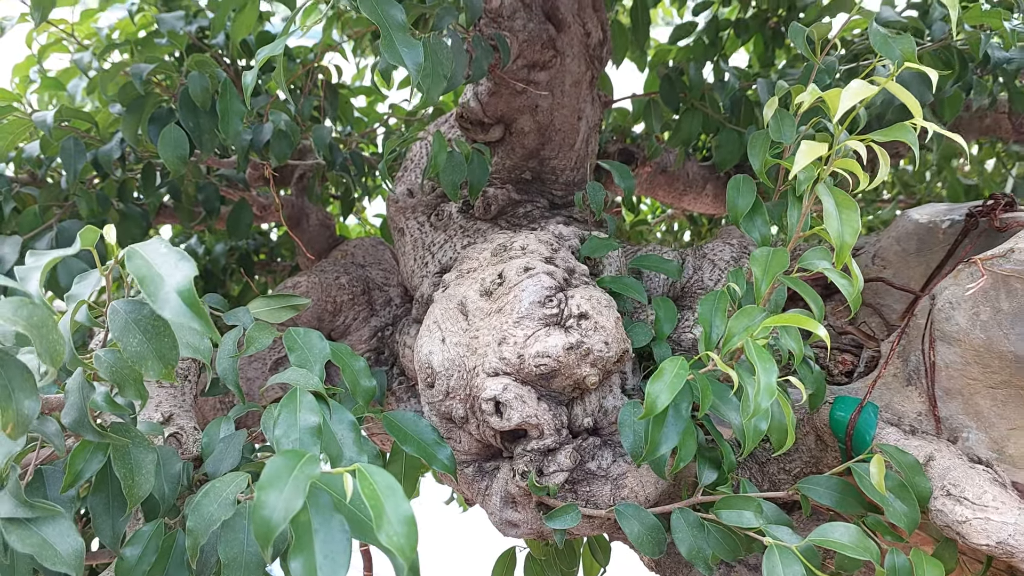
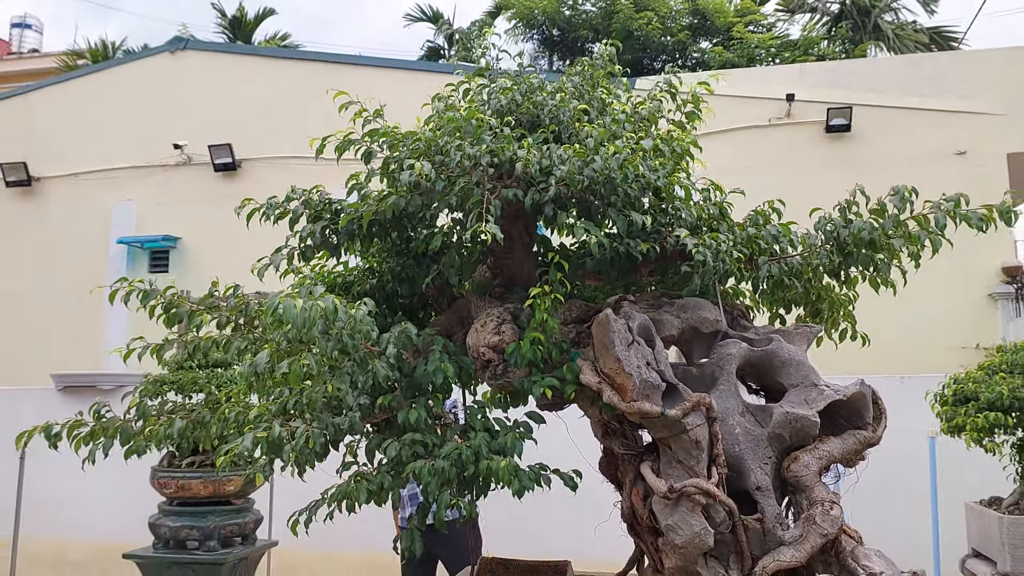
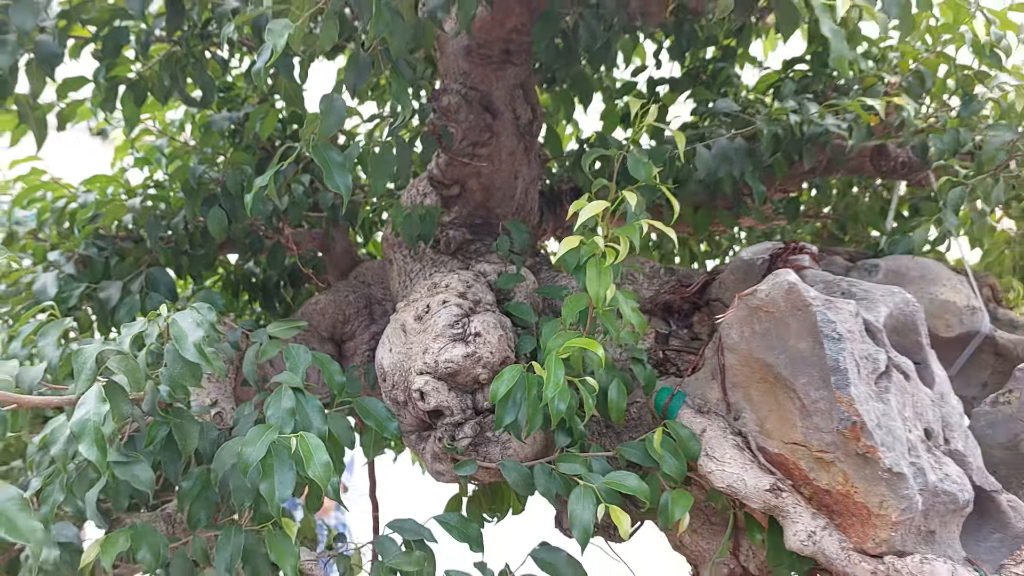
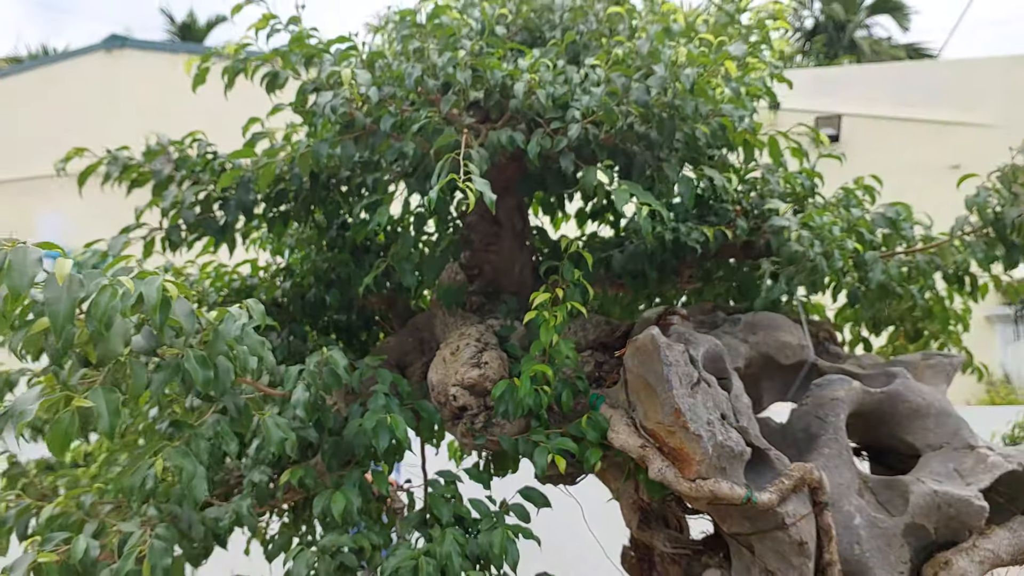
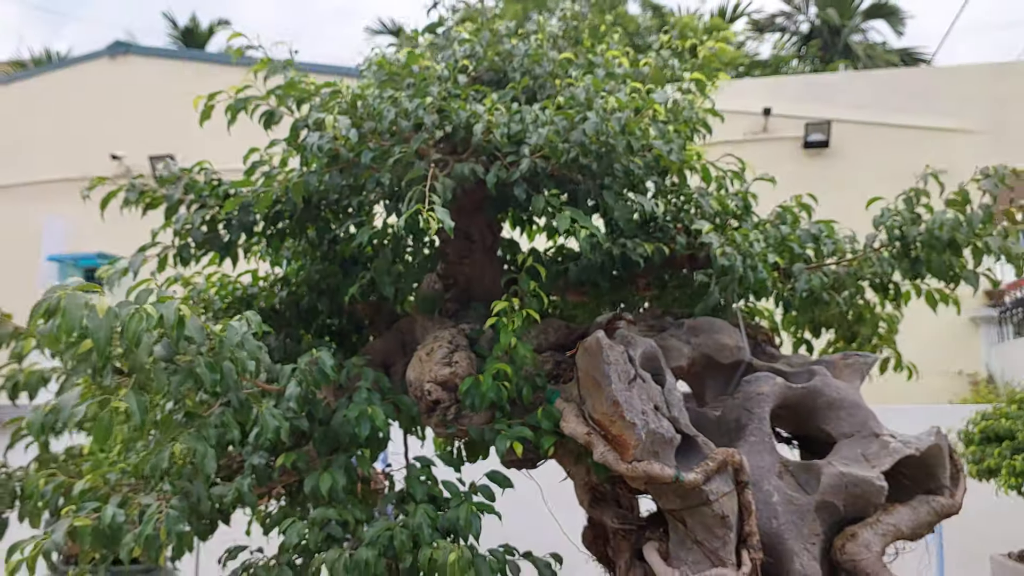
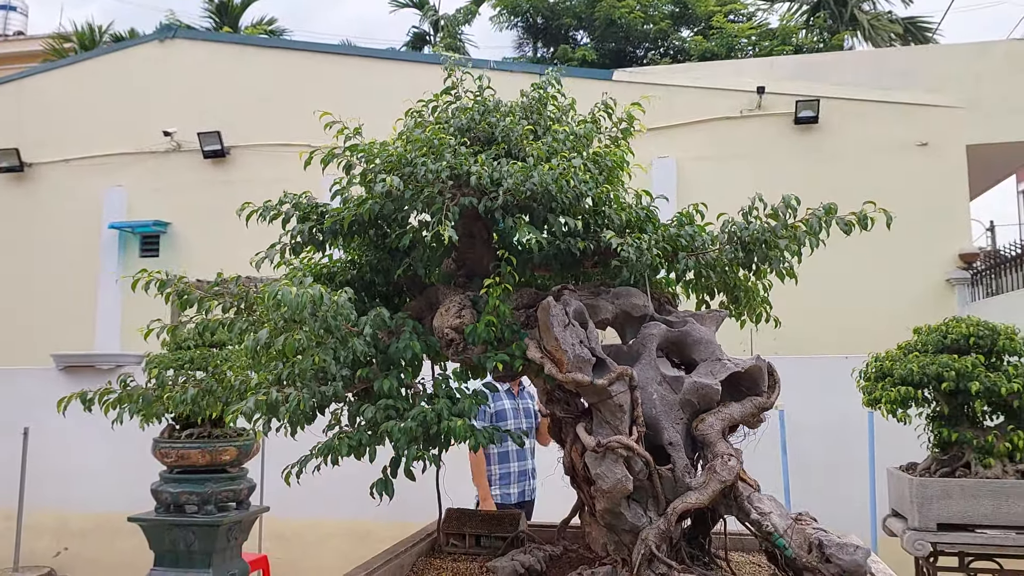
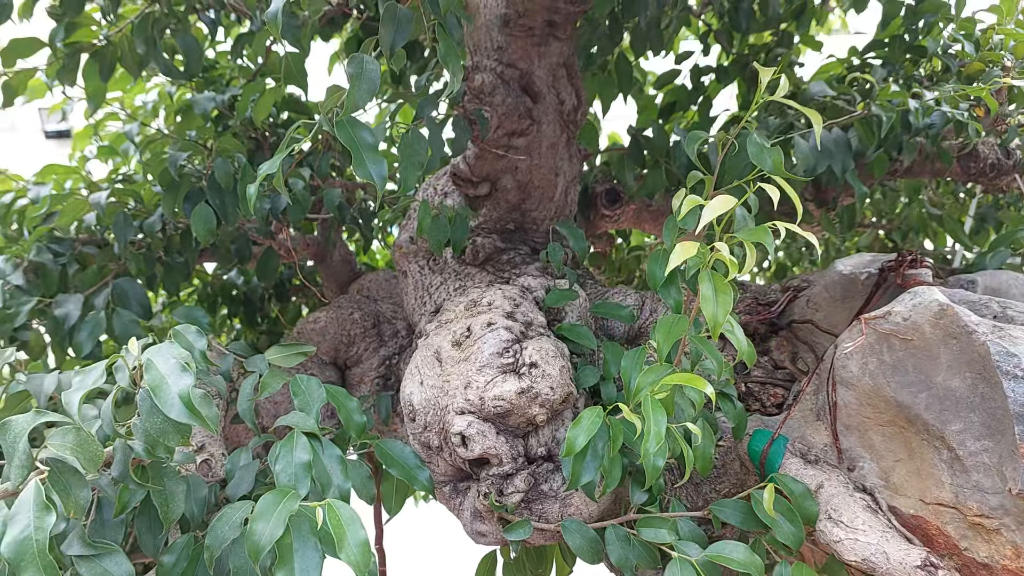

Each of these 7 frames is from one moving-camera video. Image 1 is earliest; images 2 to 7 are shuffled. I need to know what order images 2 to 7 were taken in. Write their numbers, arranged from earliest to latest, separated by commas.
7, 3, 4, 5, 2, 6
